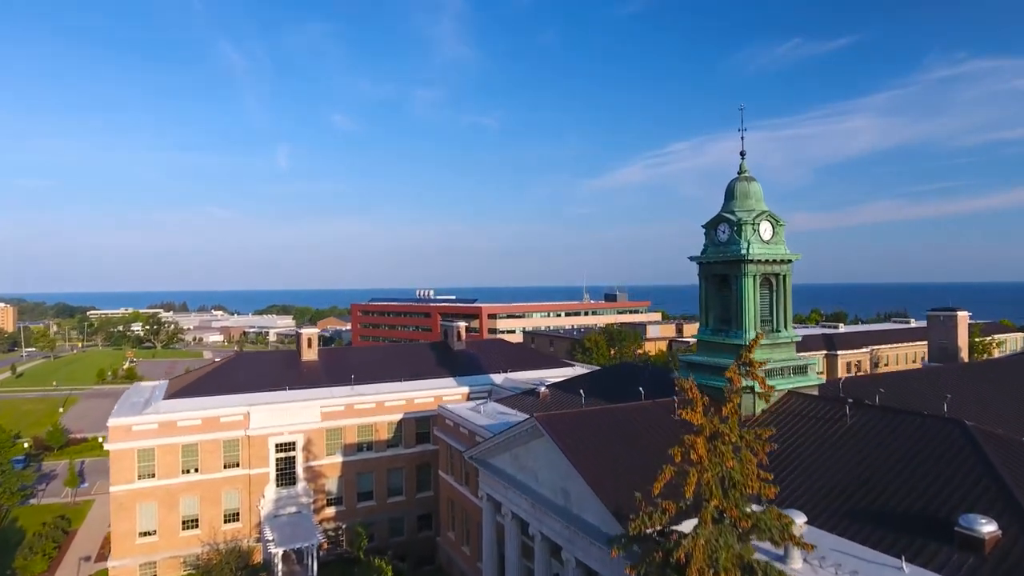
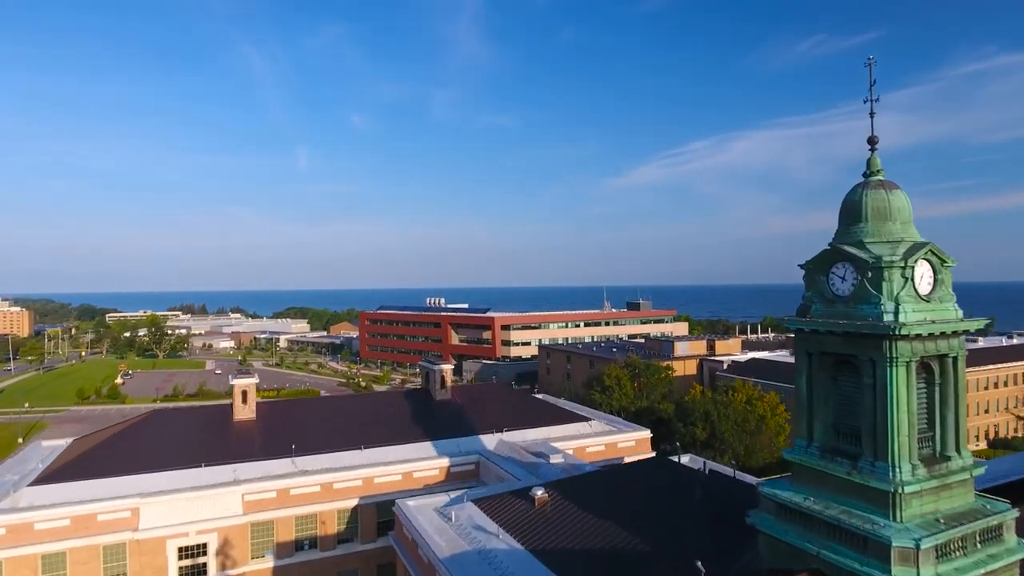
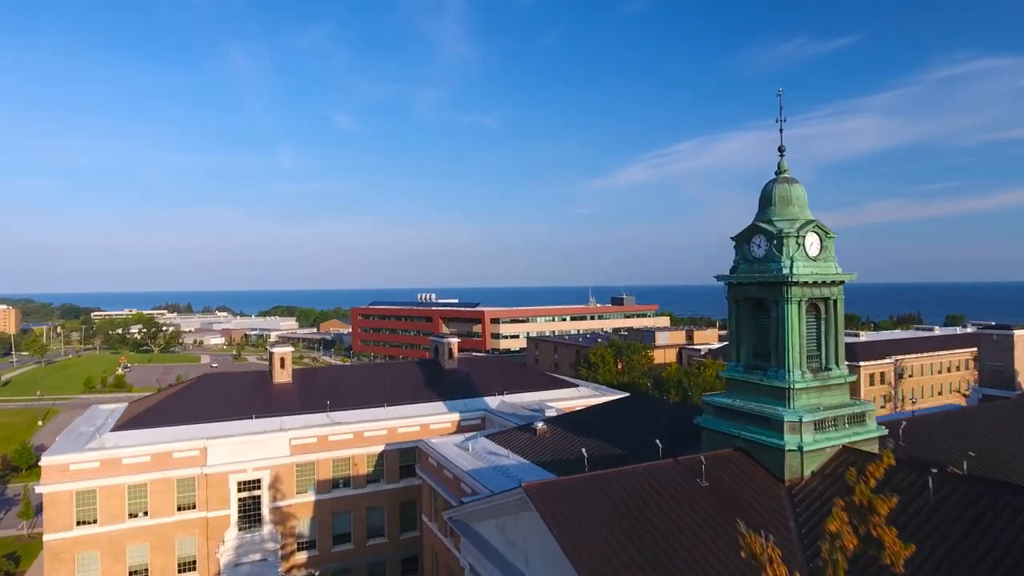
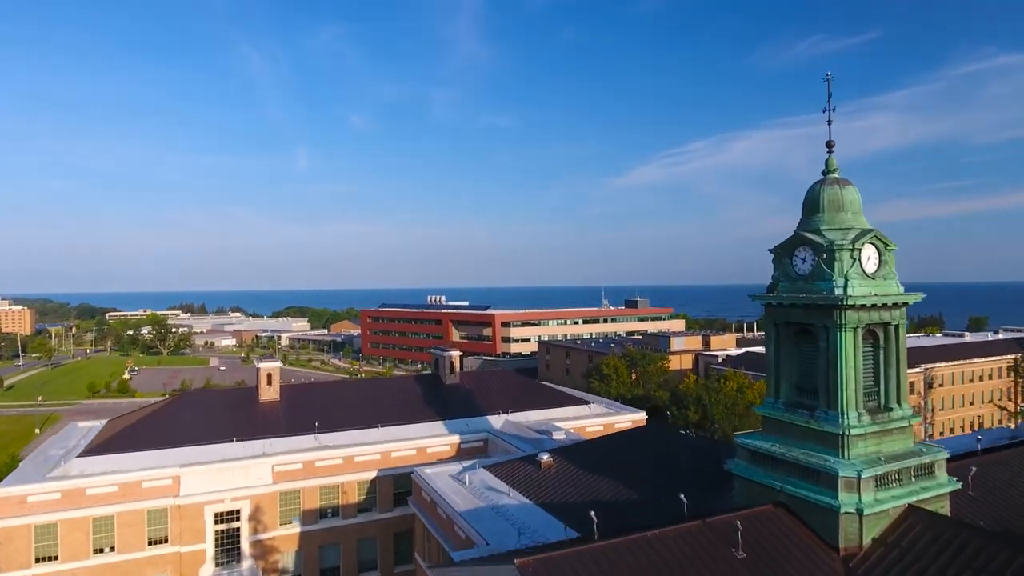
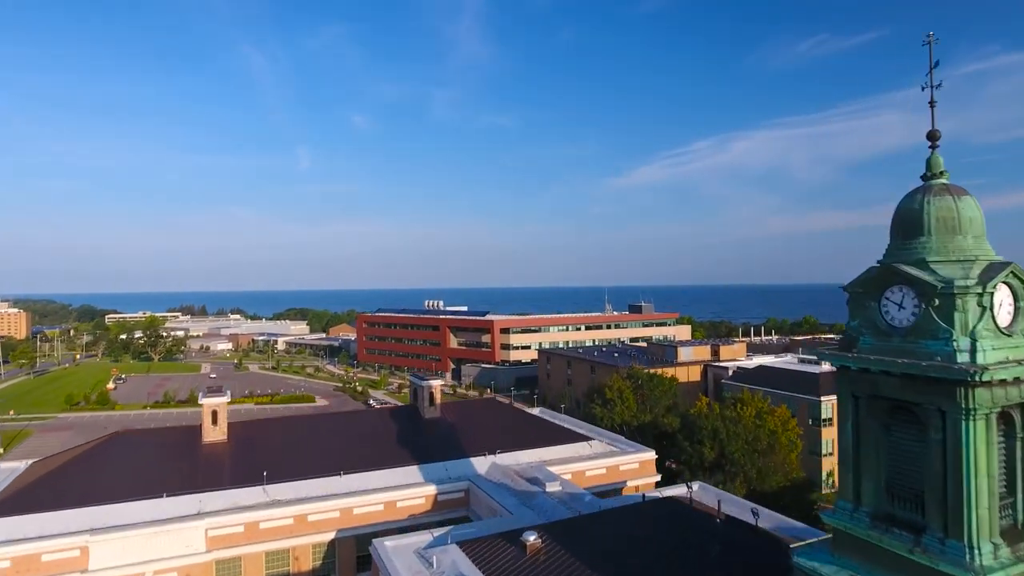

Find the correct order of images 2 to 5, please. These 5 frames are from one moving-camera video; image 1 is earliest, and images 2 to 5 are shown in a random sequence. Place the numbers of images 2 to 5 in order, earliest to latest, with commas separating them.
3, 4, 2, 5
